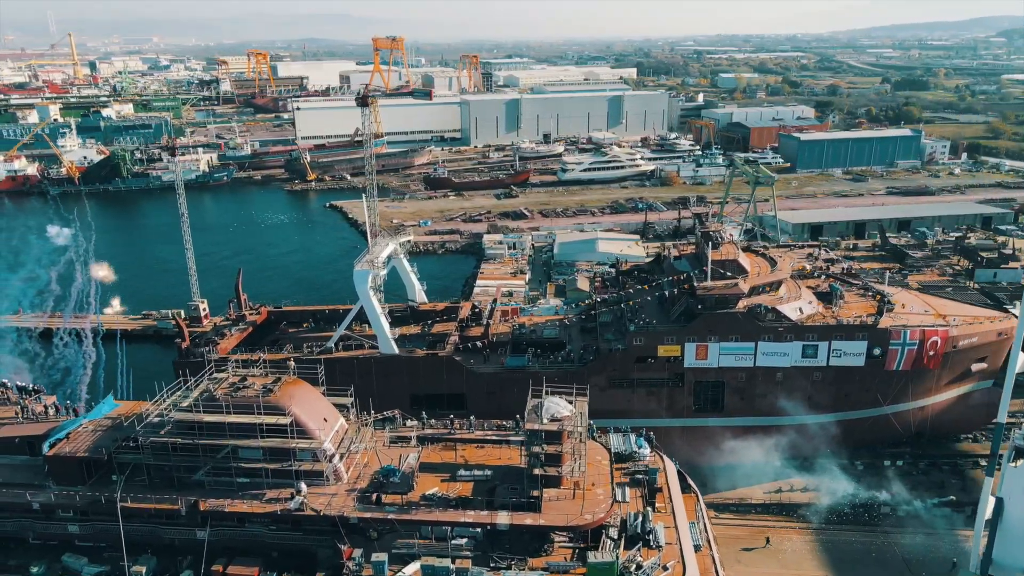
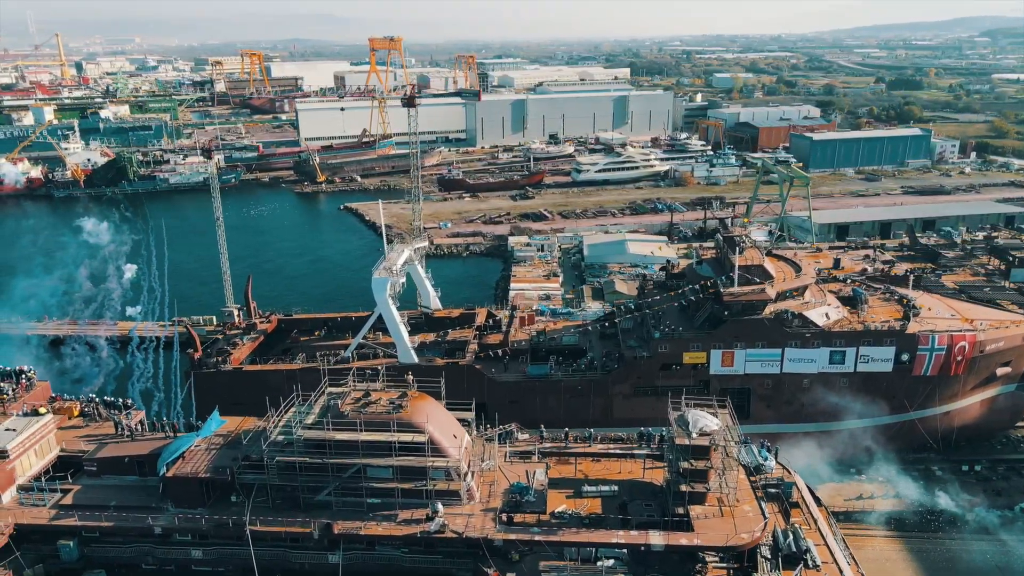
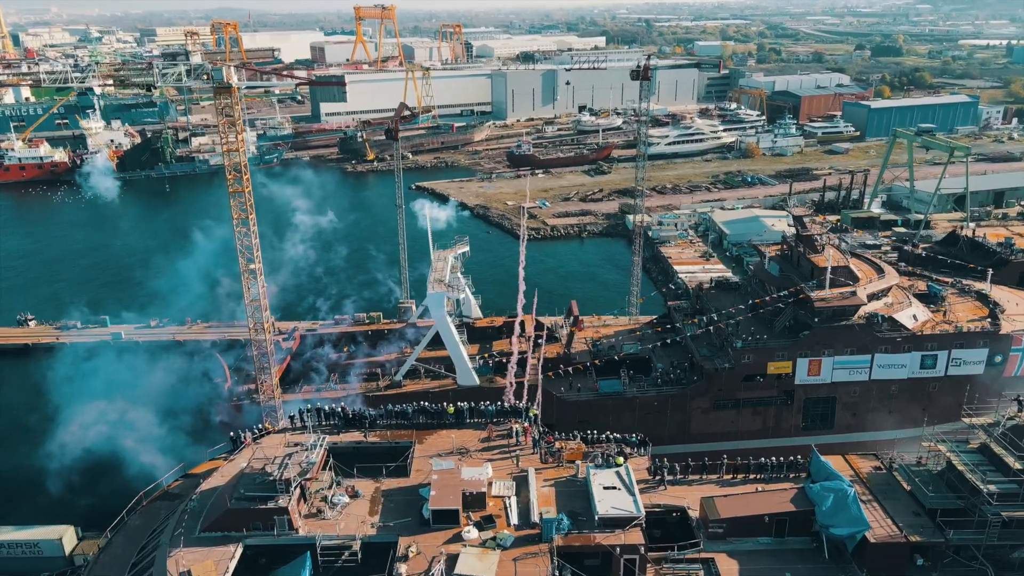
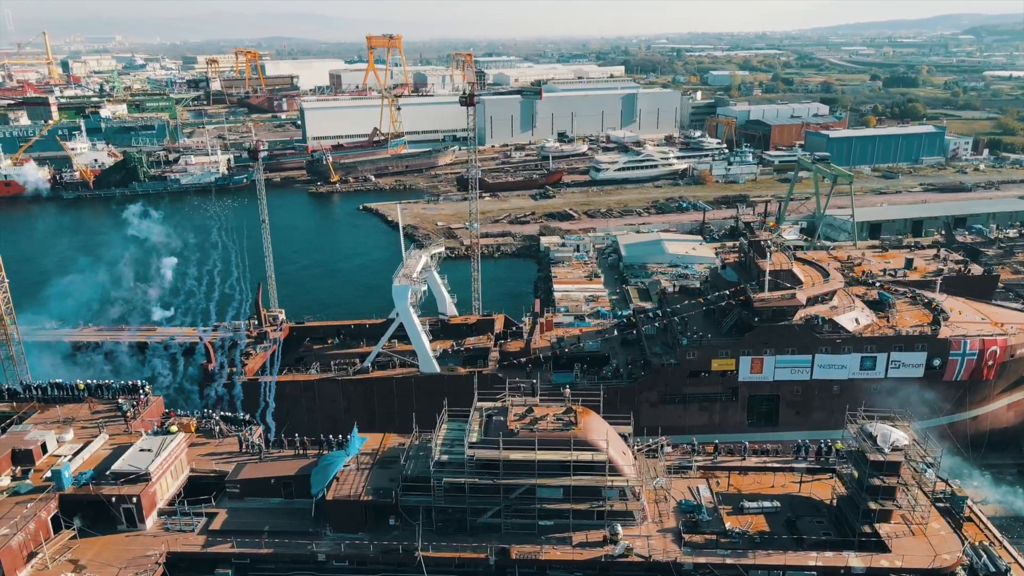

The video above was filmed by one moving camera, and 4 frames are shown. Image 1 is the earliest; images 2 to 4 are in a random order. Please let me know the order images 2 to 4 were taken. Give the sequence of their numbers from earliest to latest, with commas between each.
2, 4, 3
